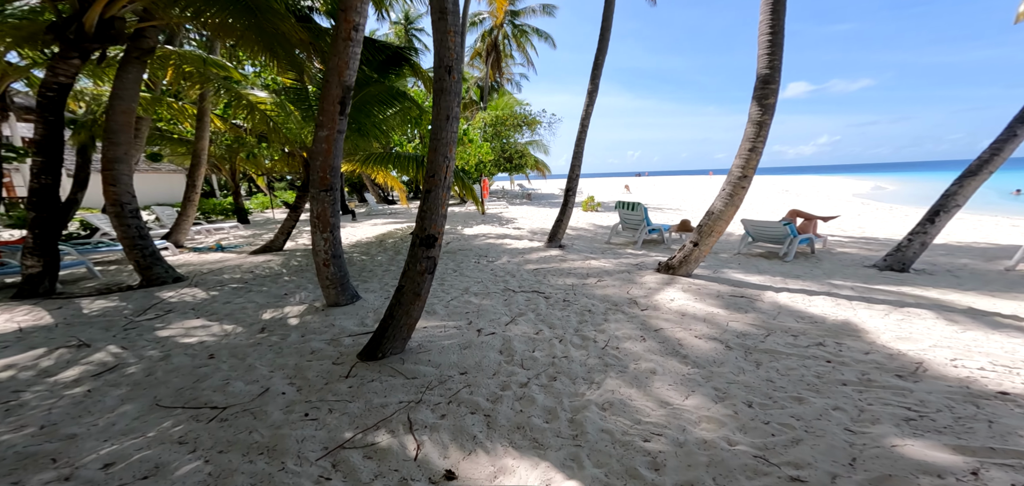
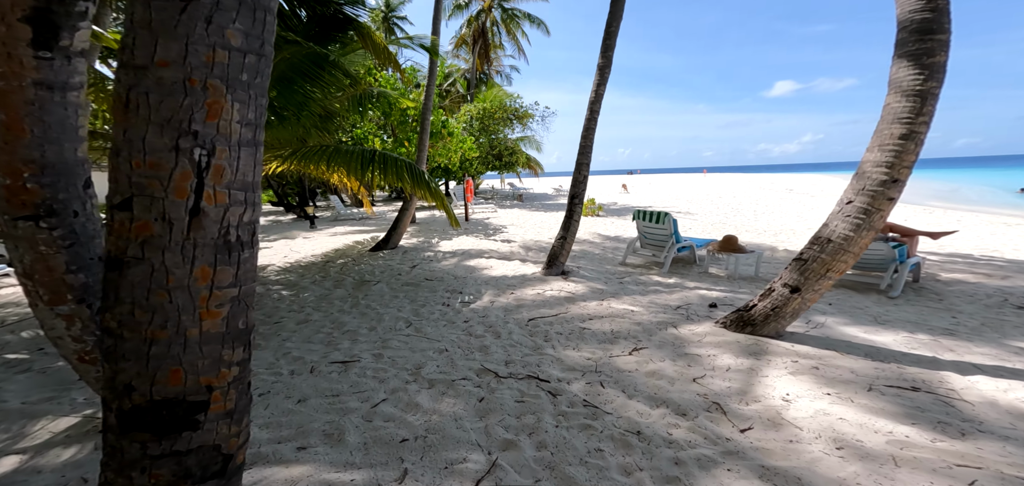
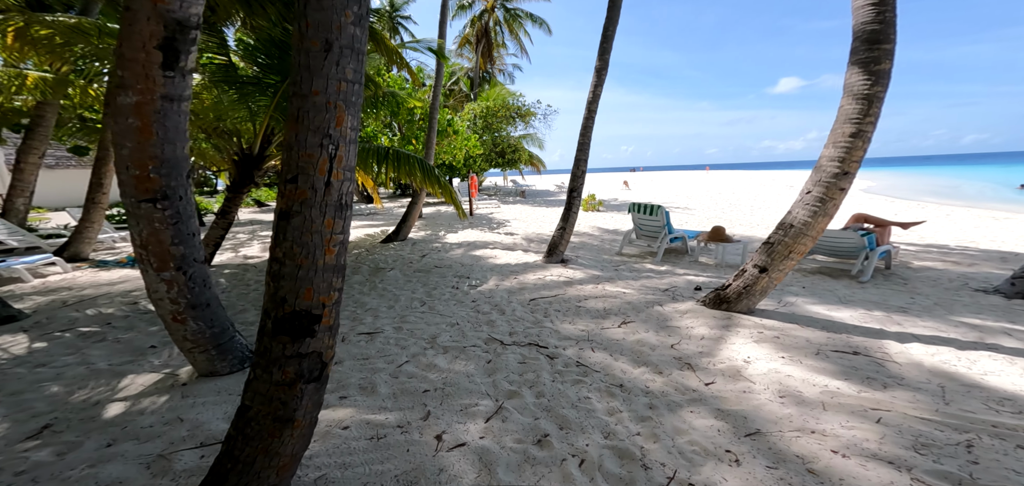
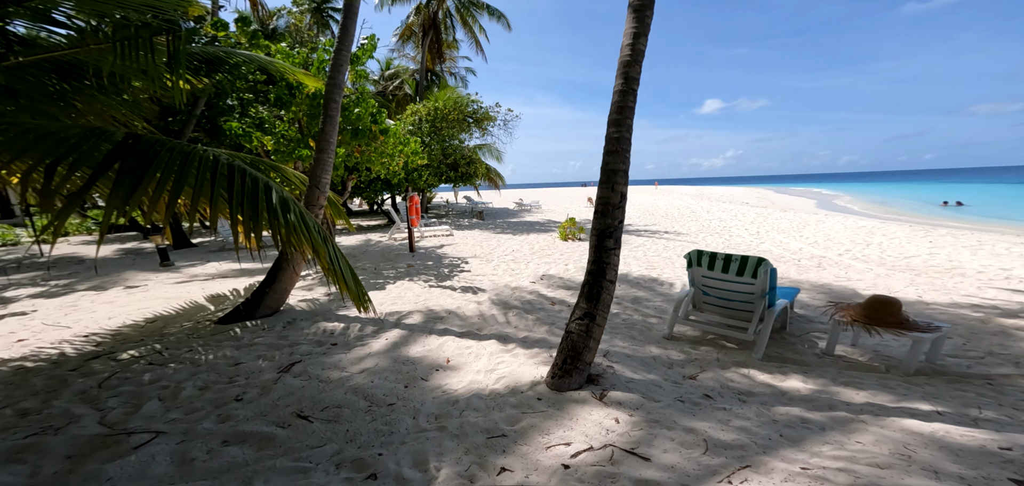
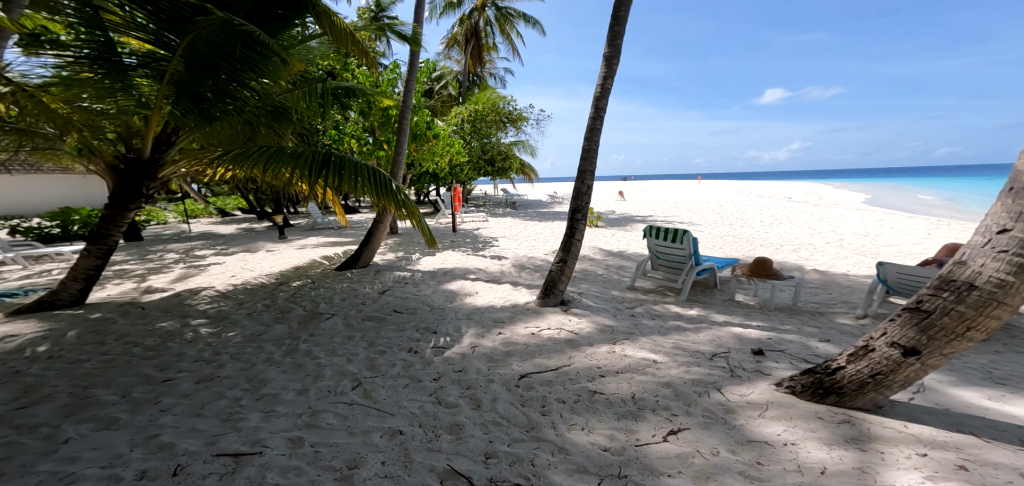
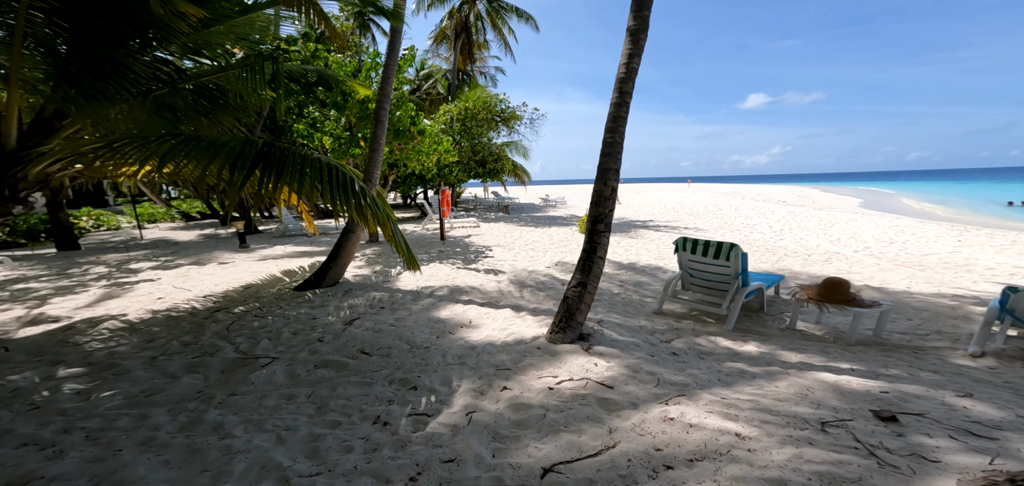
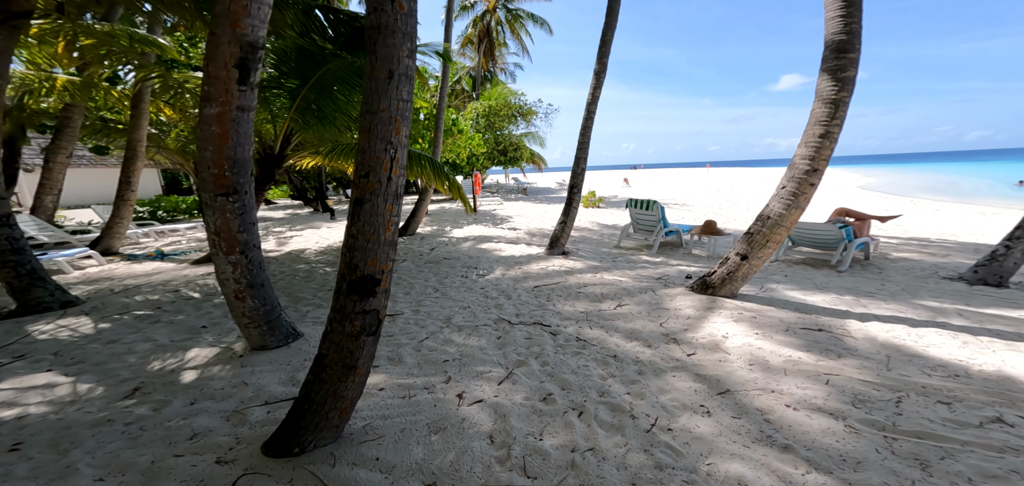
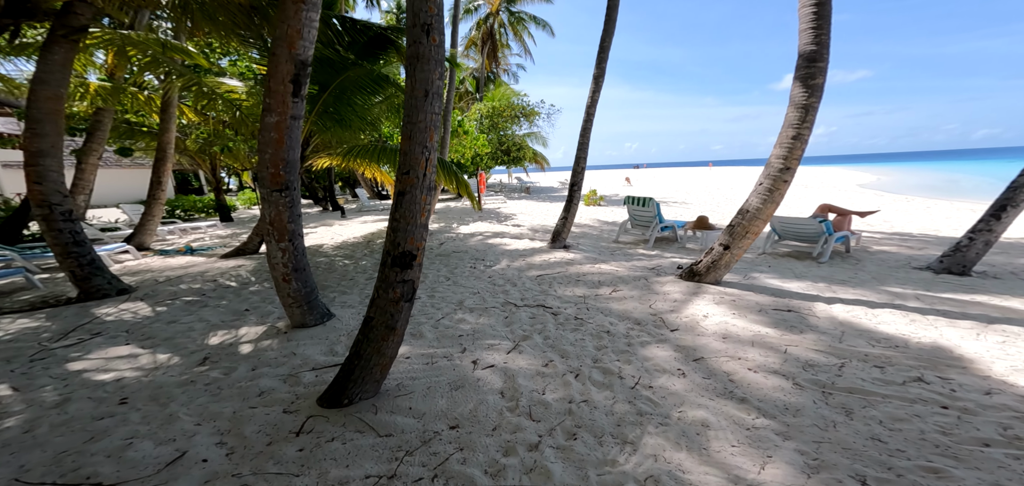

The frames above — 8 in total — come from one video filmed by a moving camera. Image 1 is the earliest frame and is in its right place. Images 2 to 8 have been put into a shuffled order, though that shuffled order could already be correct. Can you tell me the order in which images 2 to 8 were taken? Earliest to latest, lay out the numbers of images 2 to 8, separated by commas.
8, 7, 3, 2, 5, 6, 4
